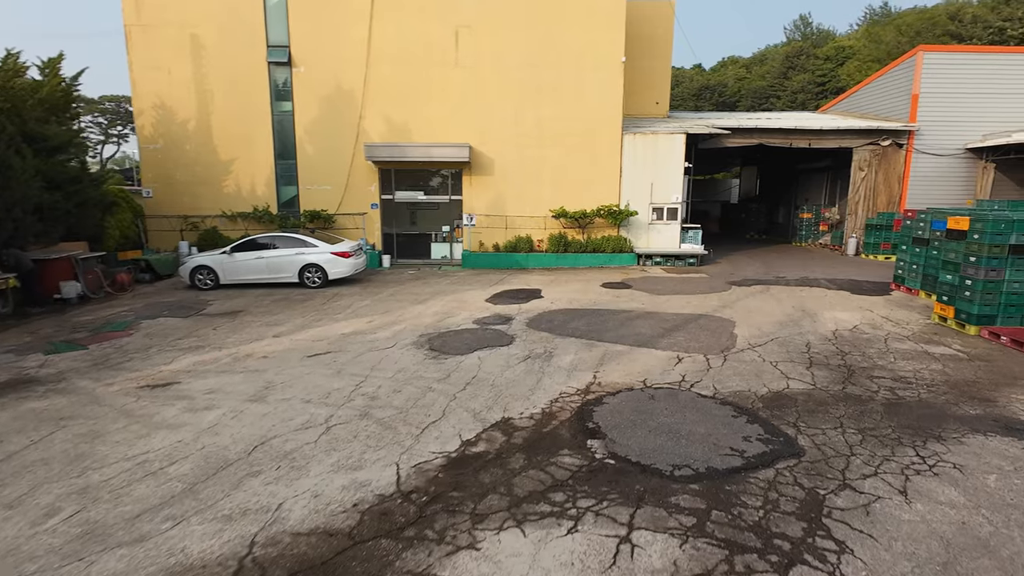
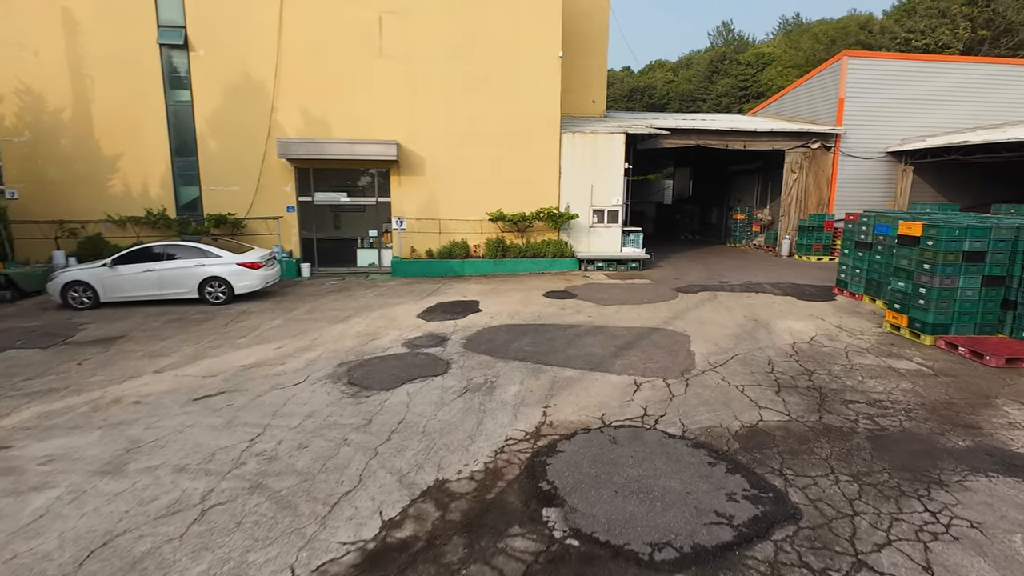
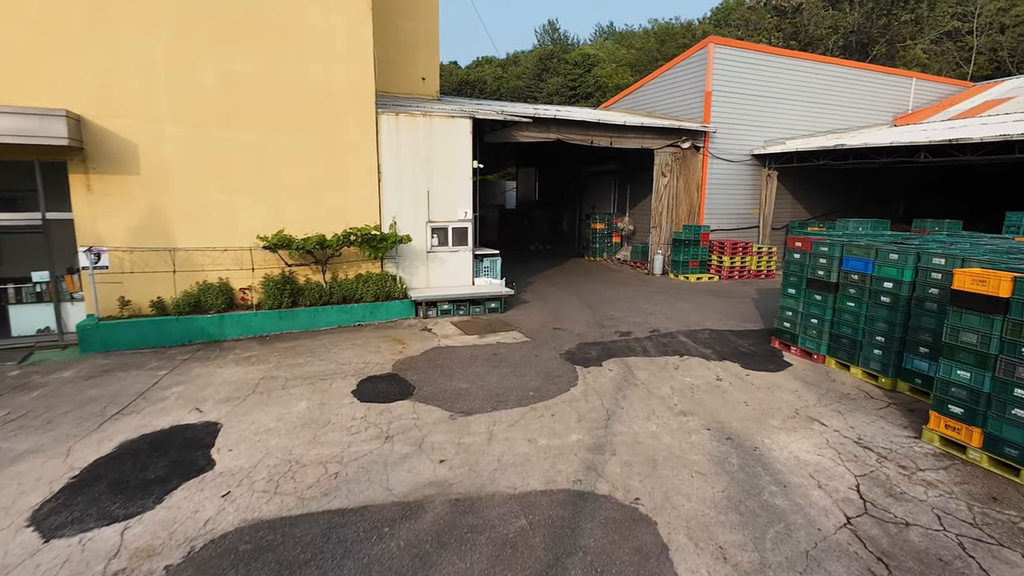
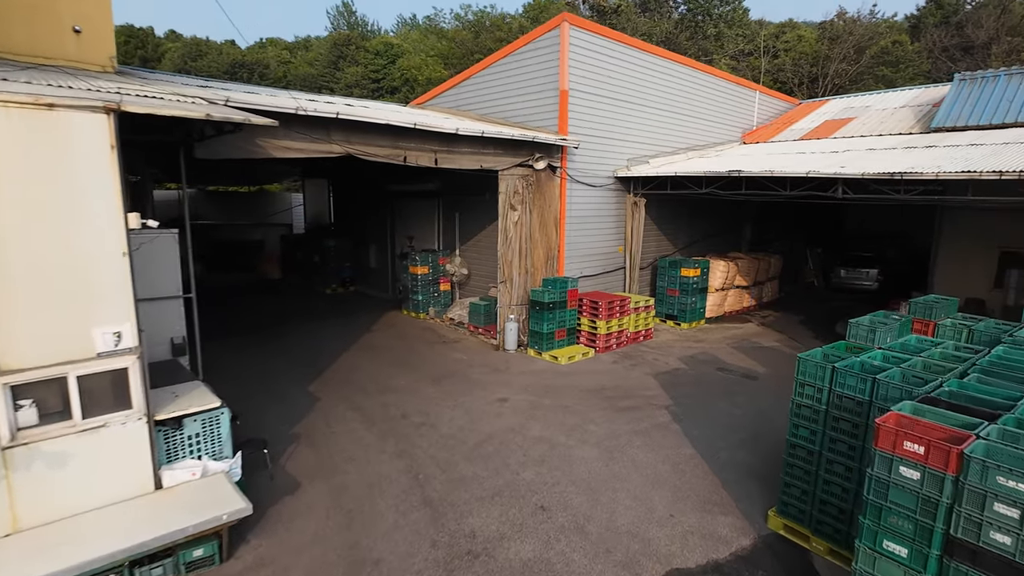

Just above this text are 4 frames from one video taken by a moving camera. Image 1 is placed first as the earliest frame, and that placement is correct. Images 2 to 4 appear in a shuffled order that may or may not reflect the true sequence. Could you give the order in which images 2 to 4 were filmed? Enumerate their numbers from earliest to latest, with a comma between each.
2, 3, 4
